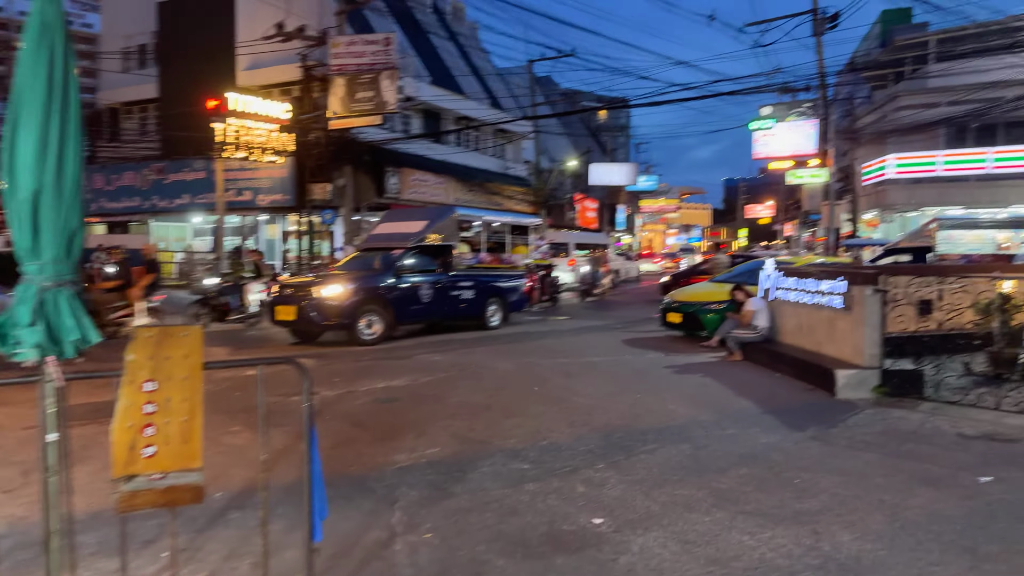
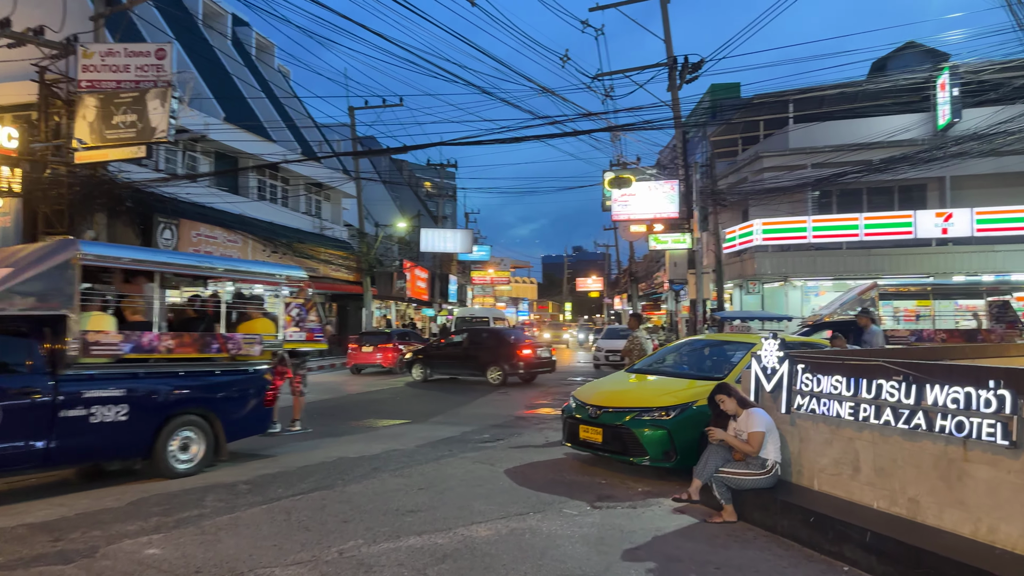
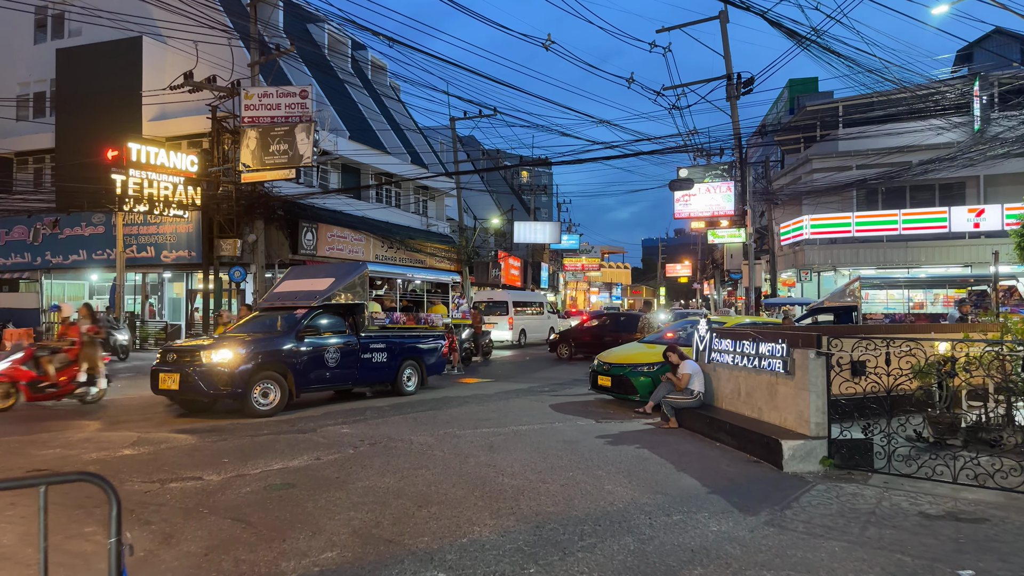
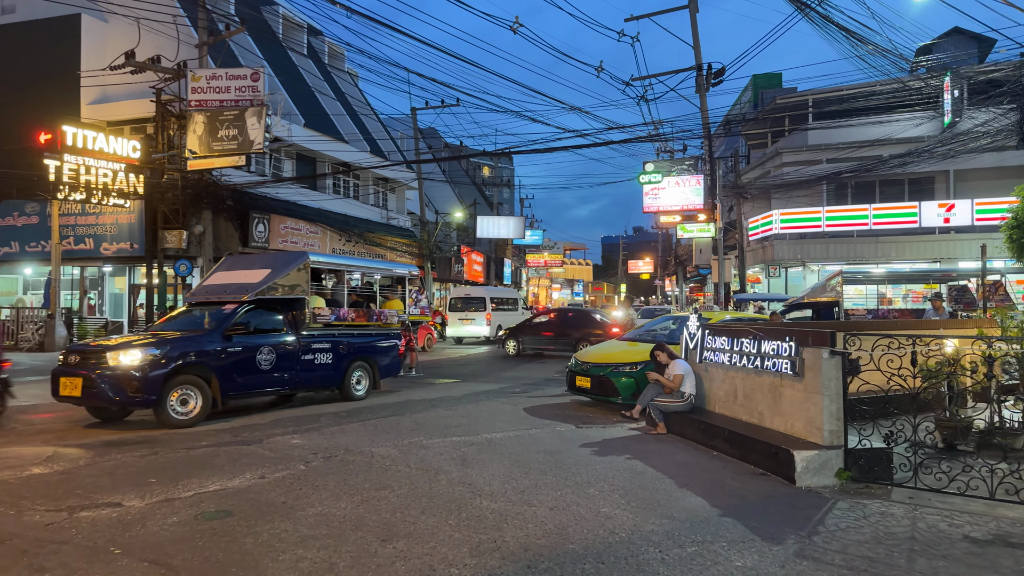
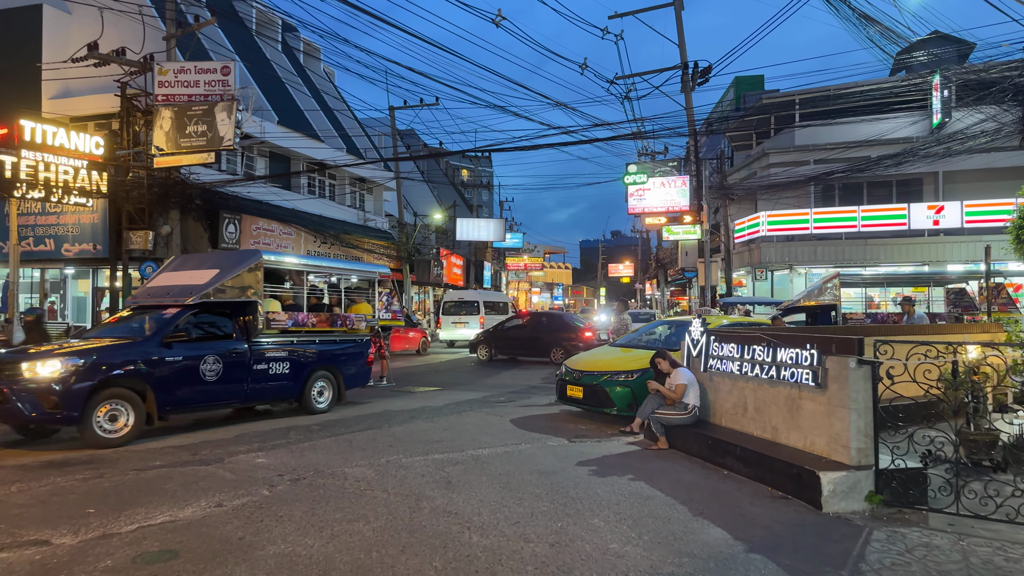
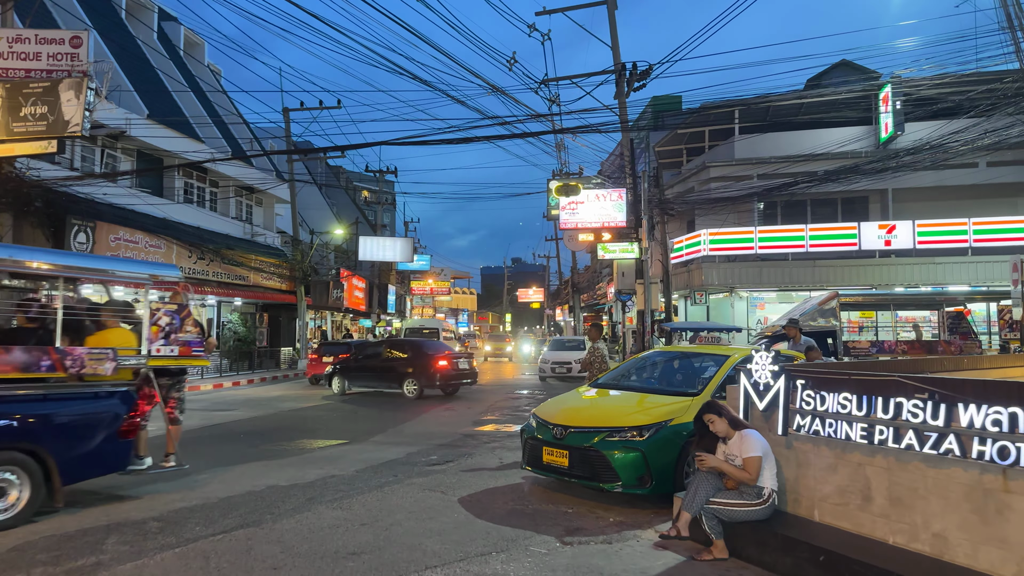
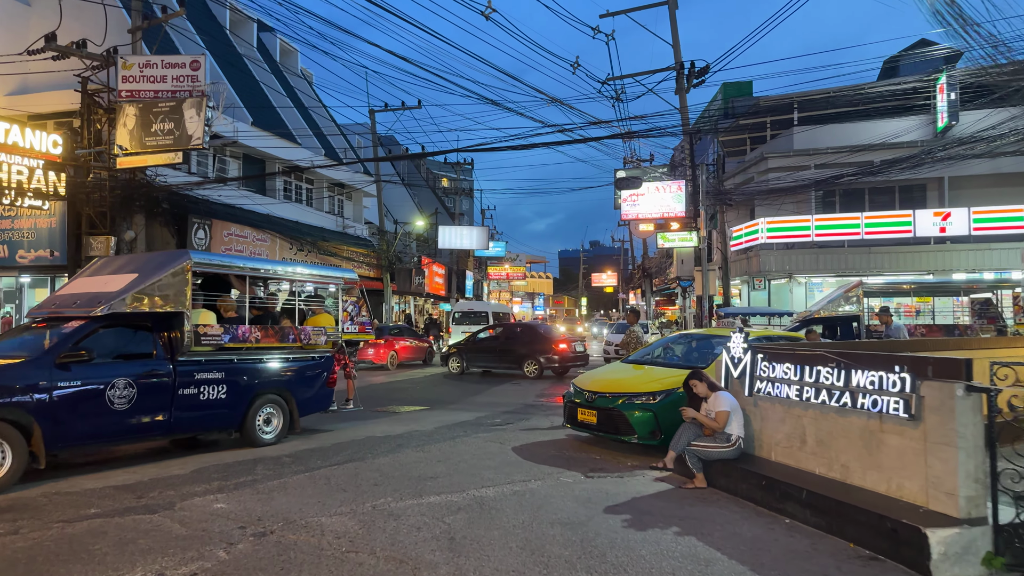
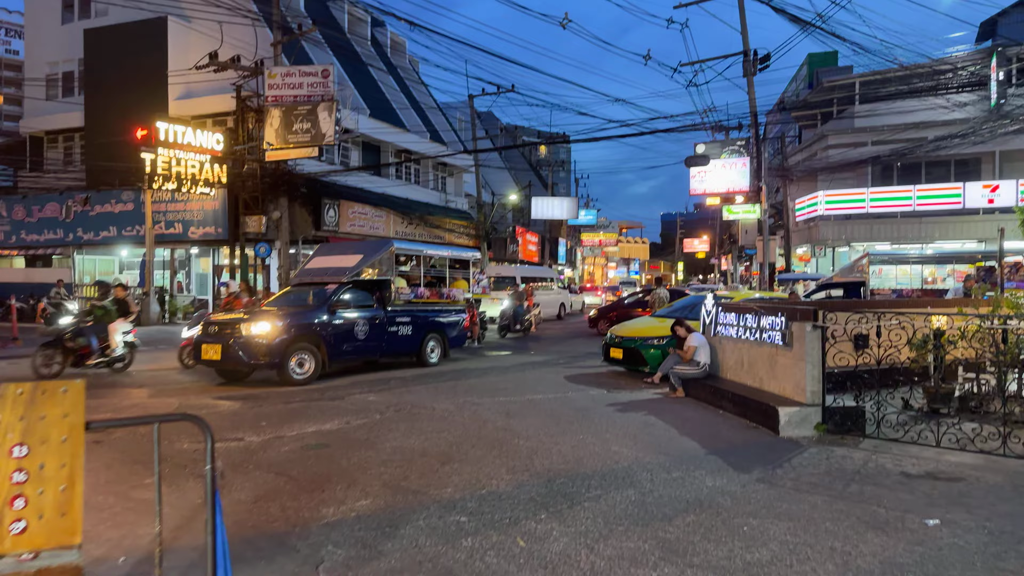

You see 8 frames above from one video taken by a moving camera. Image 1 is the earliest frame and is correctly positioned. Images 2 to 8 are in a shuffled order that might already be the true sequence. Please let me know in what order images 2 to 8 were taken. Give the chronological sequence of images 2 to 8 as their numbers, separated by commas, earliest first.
8, 3, 4, 5, 7, 2, 6
